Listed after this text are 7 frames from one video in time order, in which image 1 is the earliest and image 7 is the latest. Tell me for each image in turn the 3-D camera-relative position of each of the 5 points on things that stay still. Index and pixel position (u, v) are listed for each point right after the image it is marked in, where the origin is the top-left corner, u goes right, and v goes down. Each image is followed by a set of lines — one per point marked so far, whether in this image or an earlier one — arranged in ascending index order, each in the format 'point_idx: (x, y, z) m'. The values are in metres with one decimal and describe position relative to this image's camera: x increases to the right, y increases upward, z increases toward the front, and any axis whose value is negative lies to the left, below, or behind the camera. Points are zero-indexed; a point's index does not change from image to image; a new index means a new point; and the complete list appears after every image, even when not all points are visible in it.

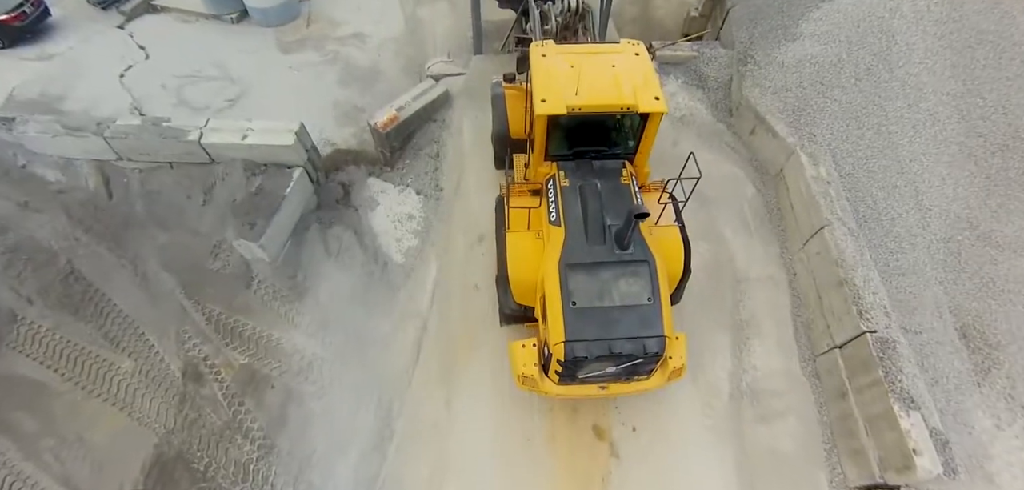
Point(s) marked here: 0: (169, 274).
0: (-3.8, -0.3, +4.8) m
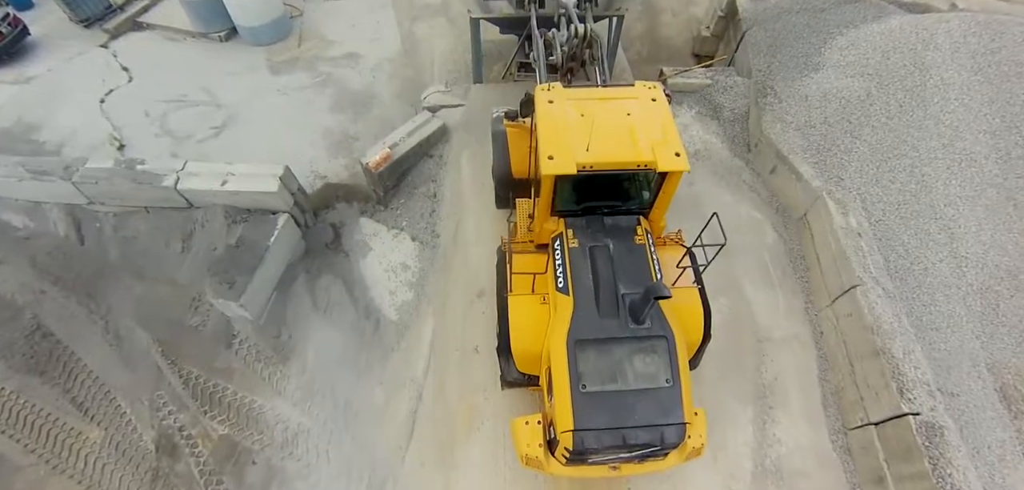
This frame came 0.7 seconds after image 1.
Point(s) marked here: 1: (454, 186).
0: (-3.8, -0.9, +4.5) m
1: (-0.7, +0.7, +5.3) m
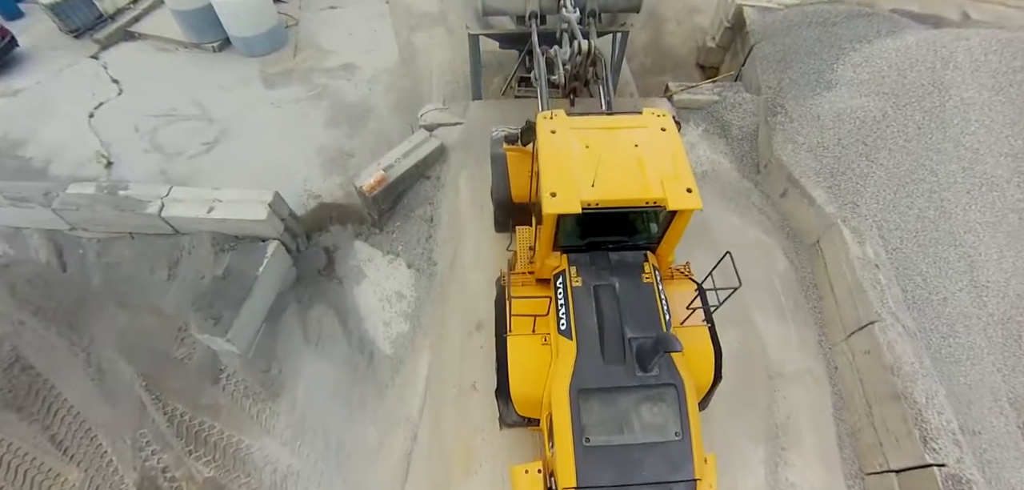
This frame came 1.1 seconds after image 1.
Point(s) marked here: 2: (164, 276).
0: (-3.8, -1.2, +4.3) m
1: (-0.7, +0.4, +5.1) m
2: (-3.7, -0.3, +4.6) m
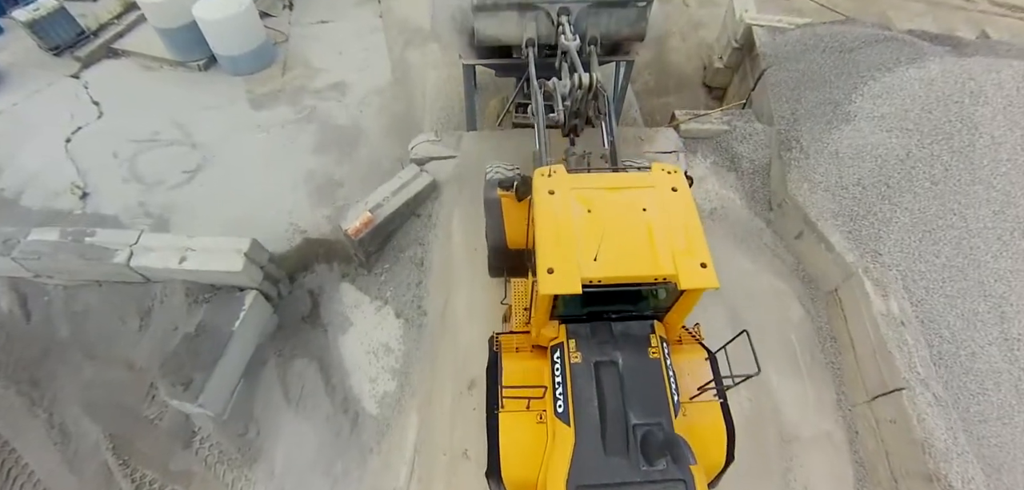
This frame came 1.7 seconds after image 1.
0: (-3.8, -1.7, +4.0) m
1: (-0.8, -0.1, +4.7) m
2: (-3.8, -0.8, +4.3) m
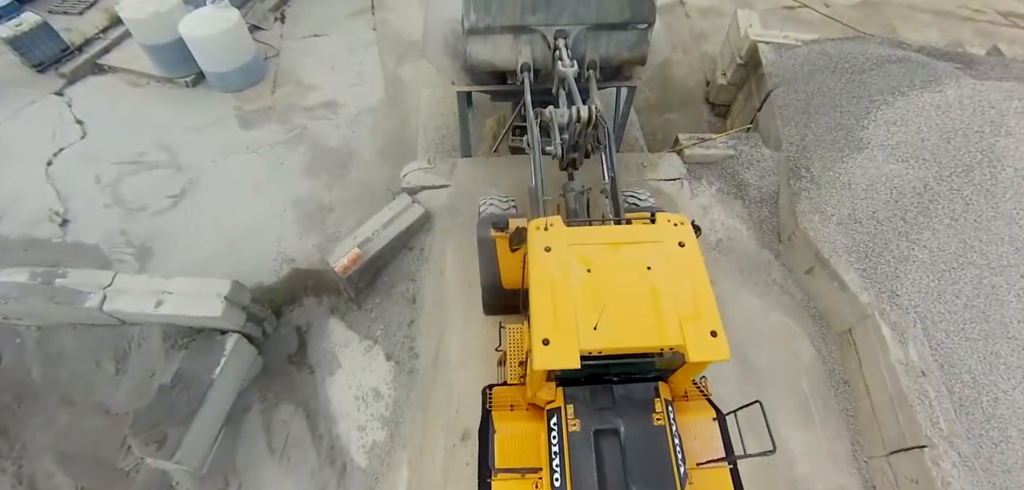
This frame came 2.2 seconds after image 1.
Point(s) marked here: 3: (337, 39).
0: (-3.9, -2.0, +3.7) m
1: (-0.8, -0.4, +4.5) m
2: (-3.8, -1.2, +4.1) m
3: (-3.2, +3.8, +8.0) m
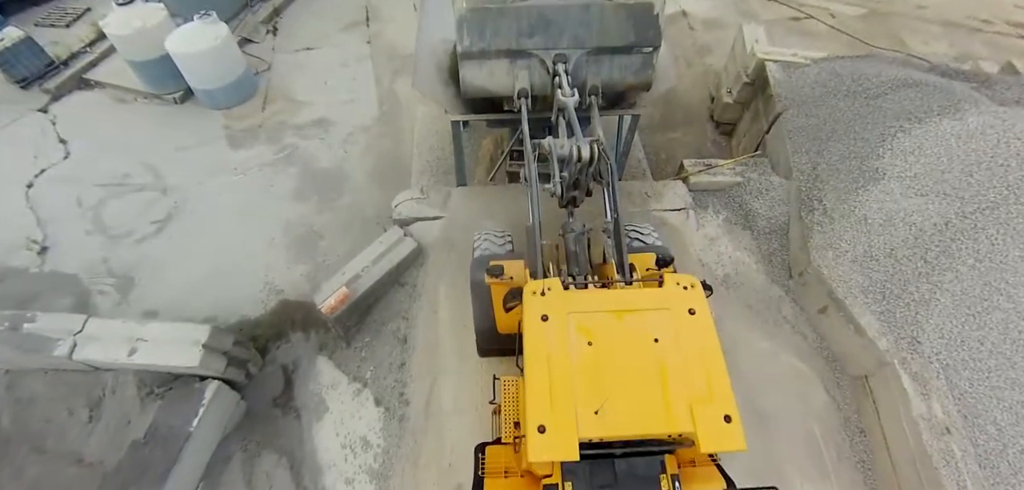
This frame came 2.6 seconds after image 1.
0: (-3.9, -2.4, +3.5) m
1: (-0.8, -0.8, +4.3) m
2: (-3.8, -1.6, +3.9) m
3: (-3.3, +3.4, +7.8) m
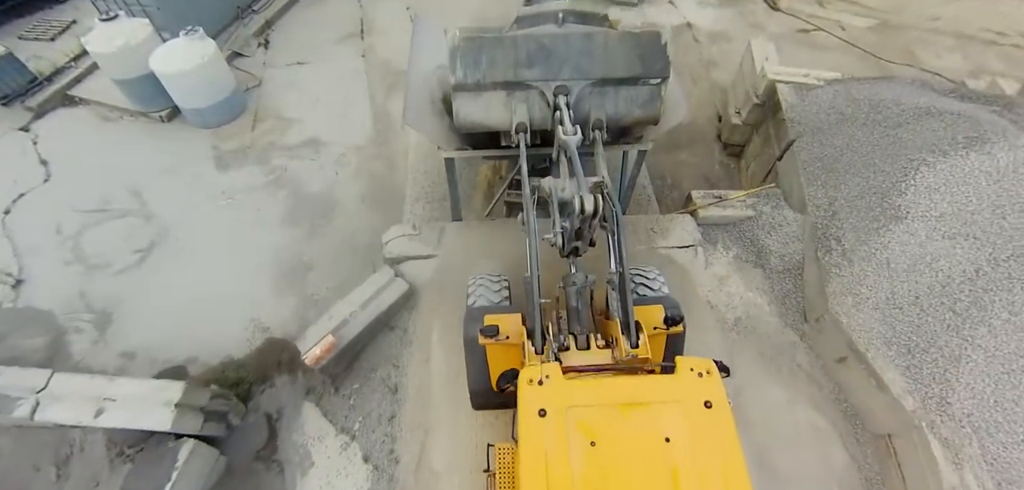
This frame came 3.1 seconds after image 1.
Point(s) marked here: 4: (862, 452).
0: (-3.9, -2.8, +3.3) m
1: (-0.9, -1.2, +4.0) m
2: (-3.9, -1.9, +3.6) m
3: (-3.3, +3.1, +7.5) m
4: (+3.0, -1.7, +3.7) m
